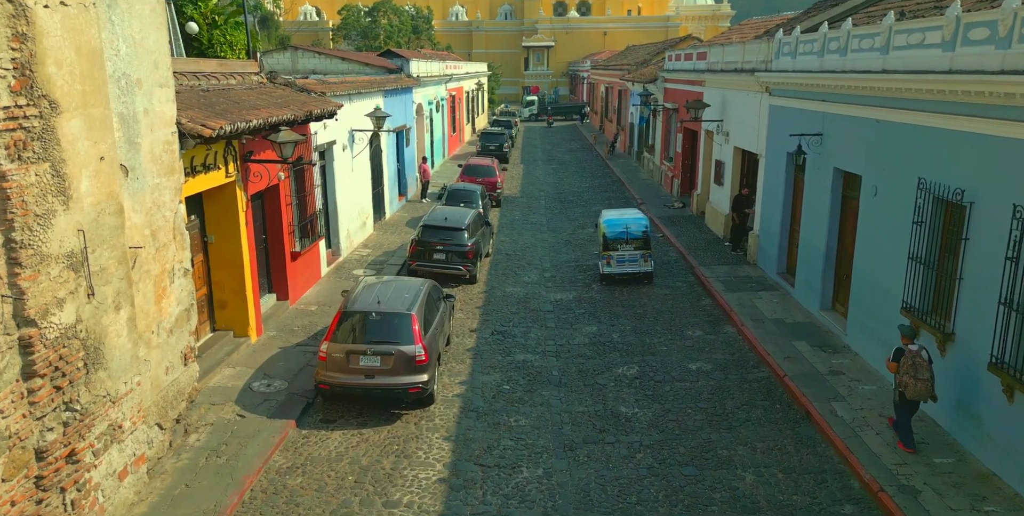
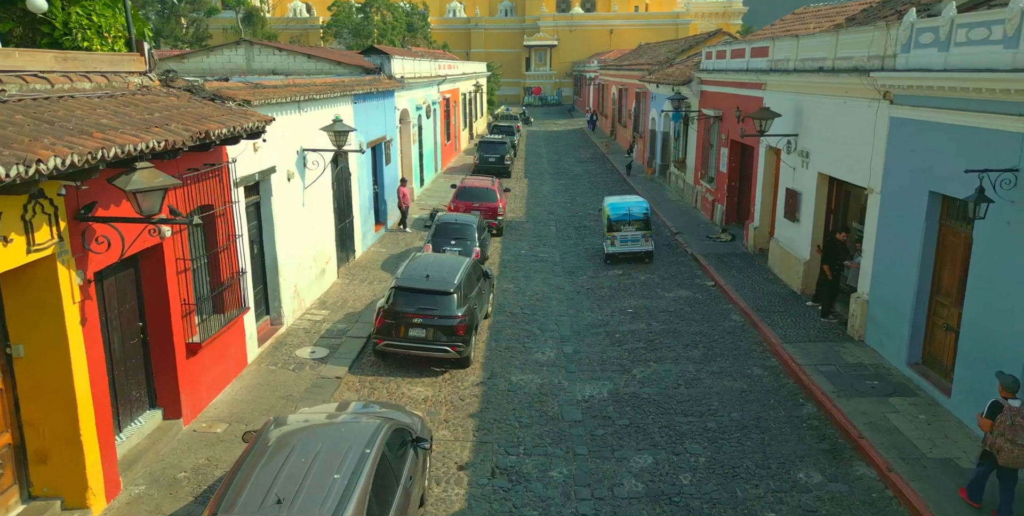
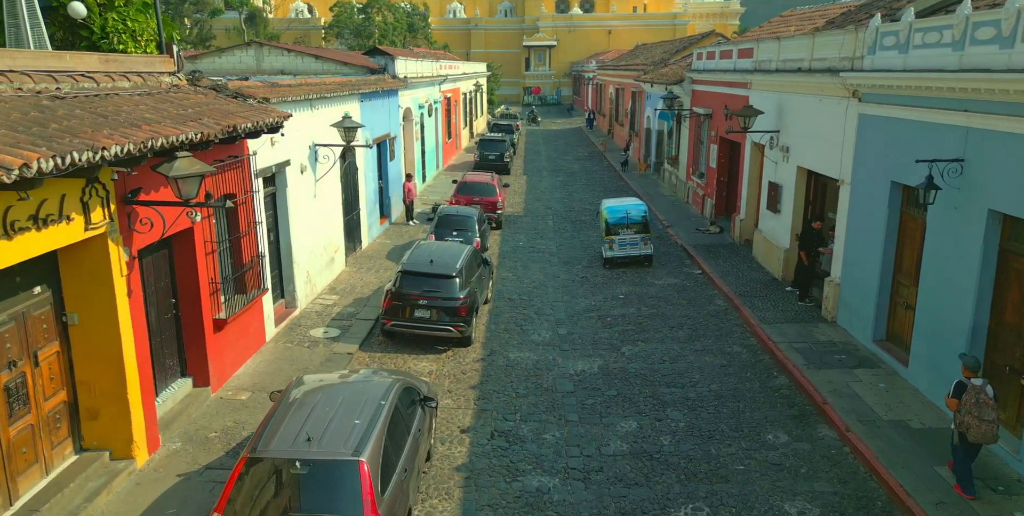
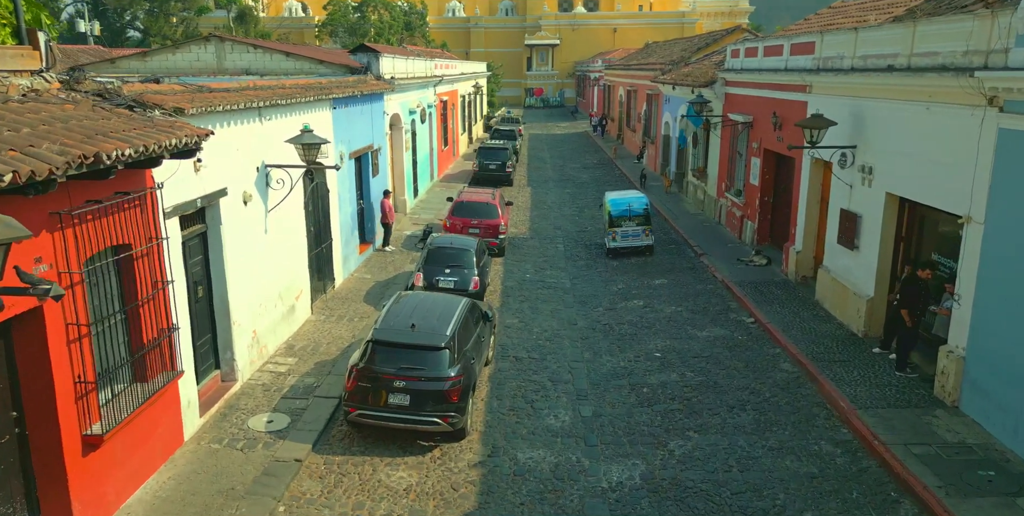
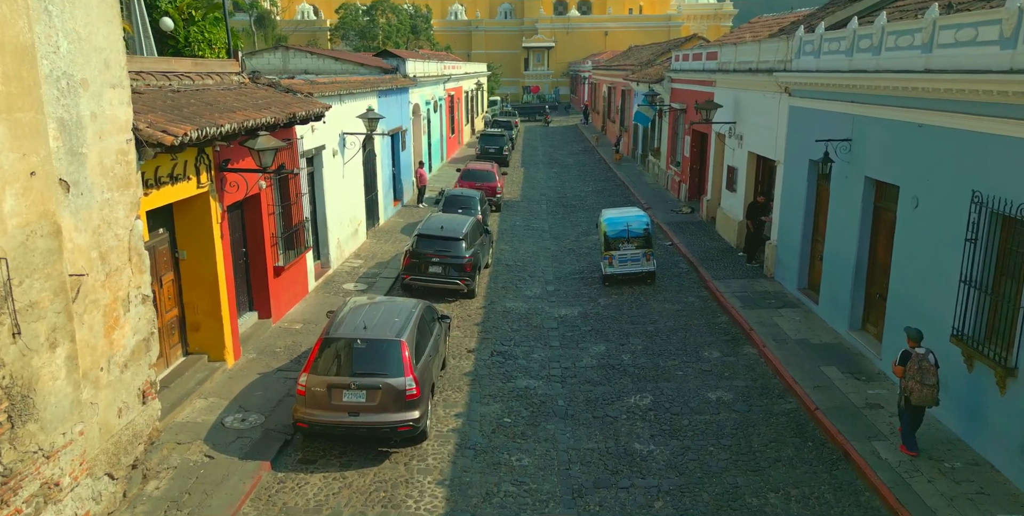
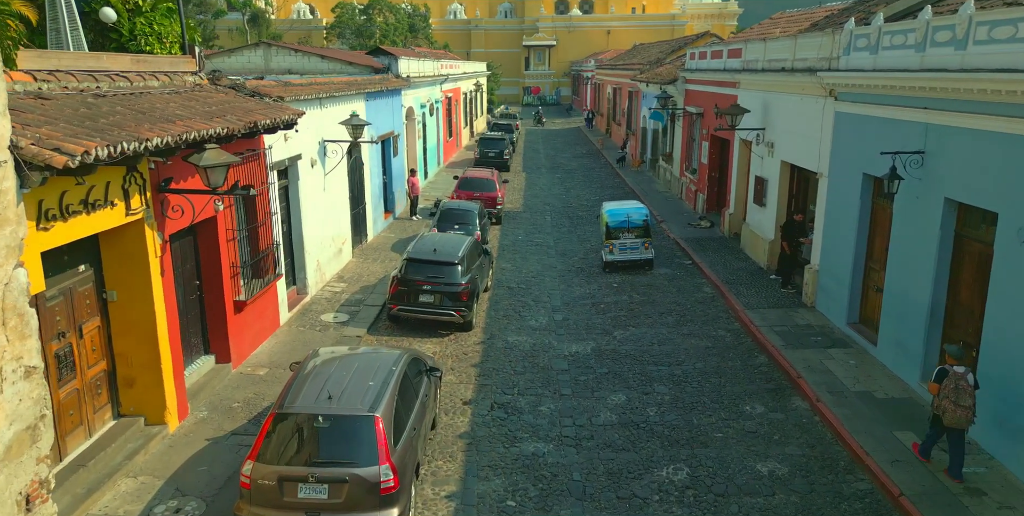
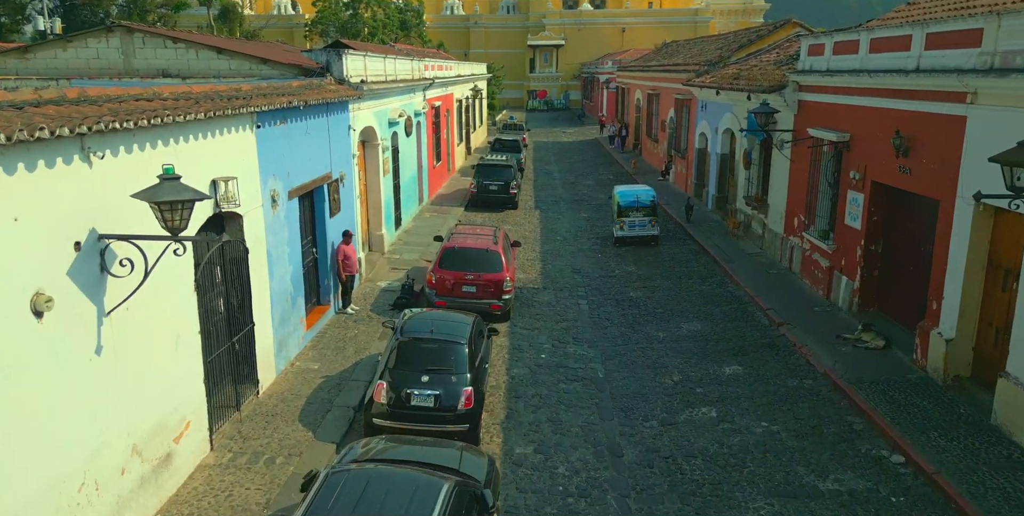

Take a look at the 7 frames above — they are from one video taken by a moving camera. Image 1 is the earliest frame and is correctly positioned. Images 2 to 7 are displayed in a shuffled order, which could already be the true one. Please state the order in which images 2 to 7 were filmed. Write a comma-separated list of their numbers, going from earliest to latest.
5, 6, 3, 2, 4, 7
